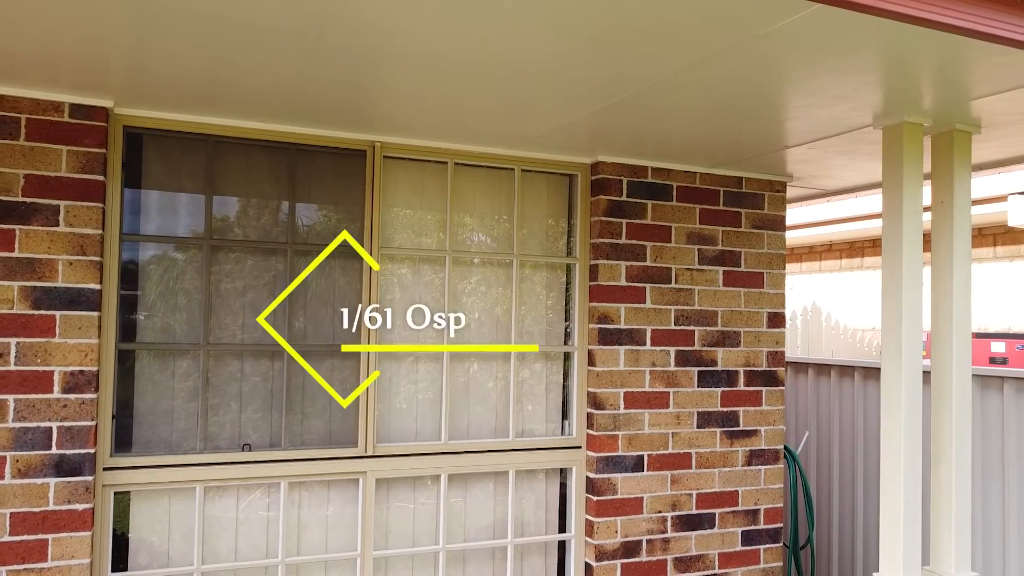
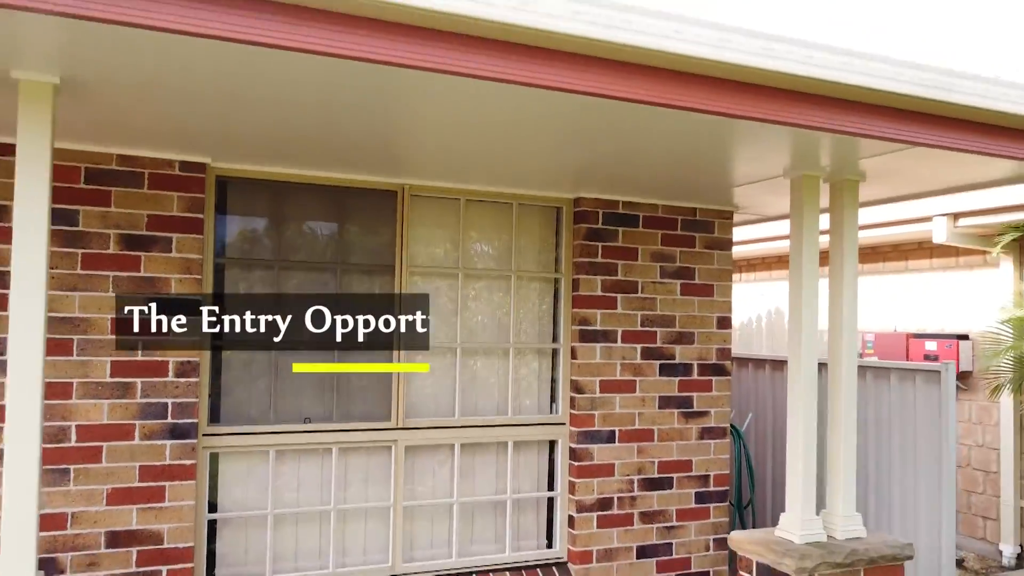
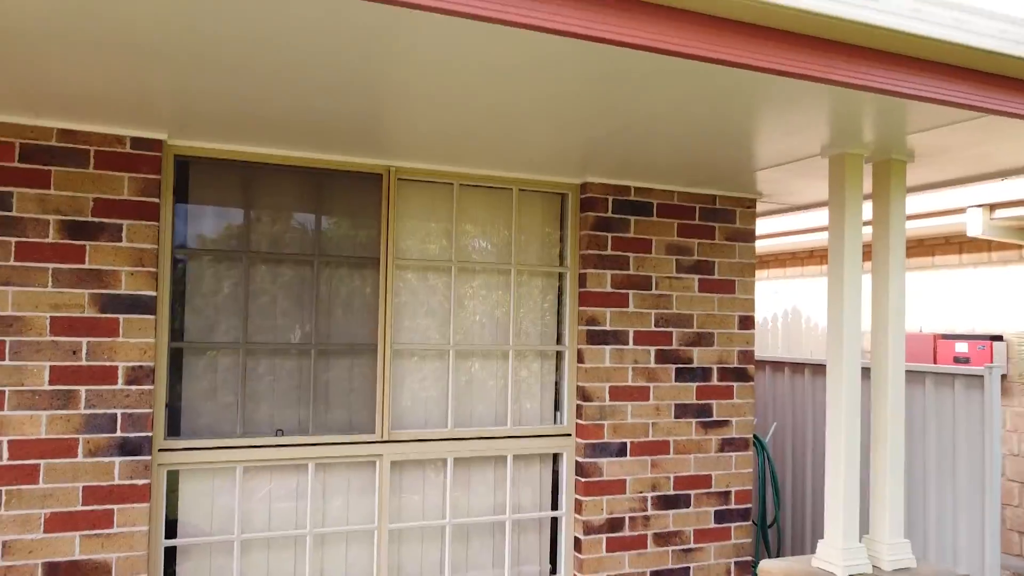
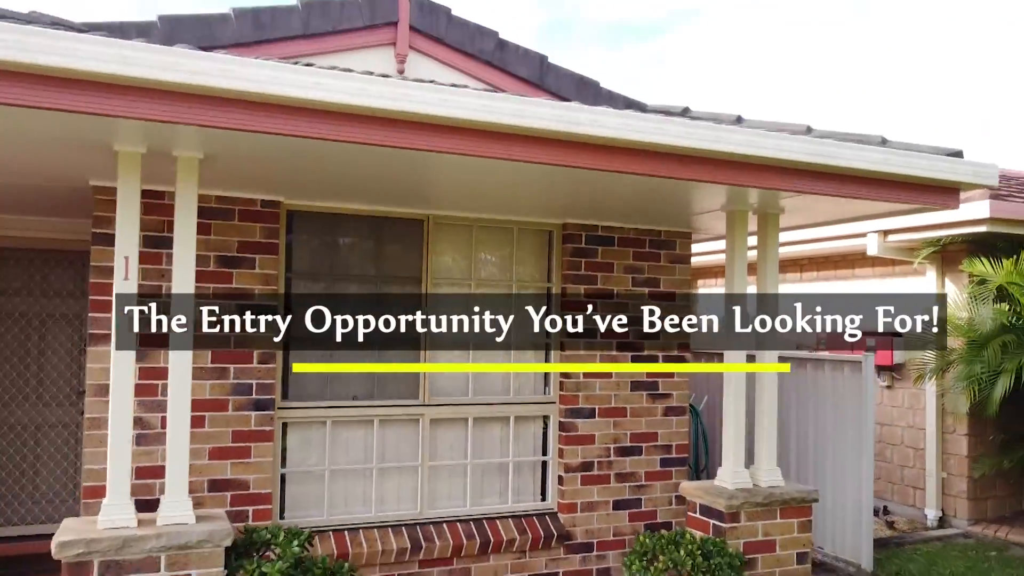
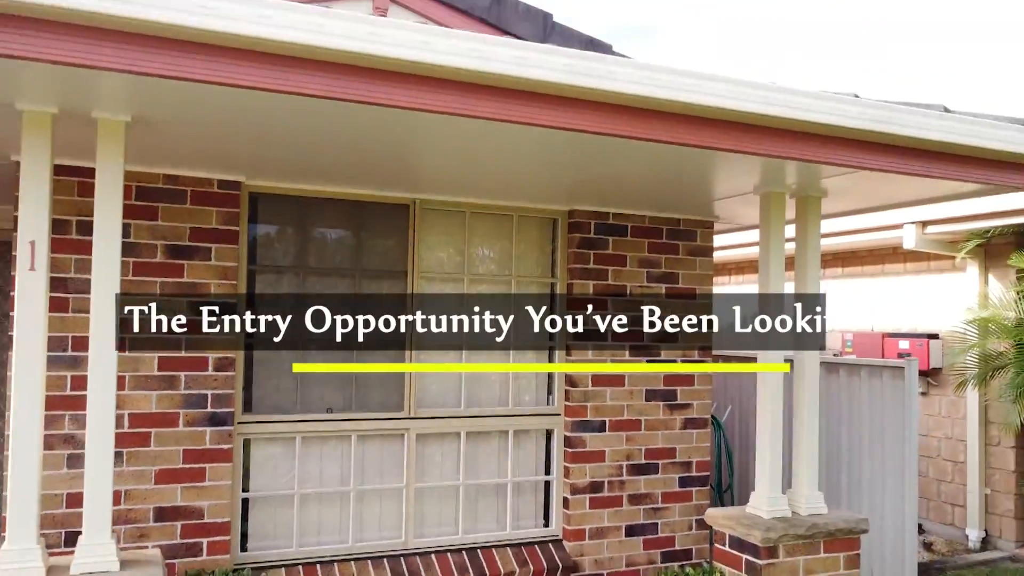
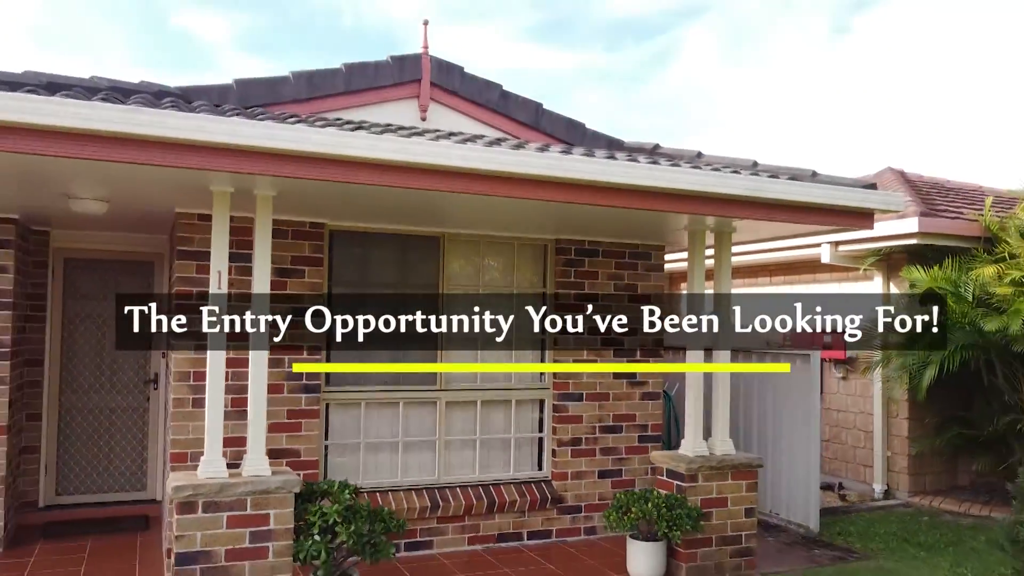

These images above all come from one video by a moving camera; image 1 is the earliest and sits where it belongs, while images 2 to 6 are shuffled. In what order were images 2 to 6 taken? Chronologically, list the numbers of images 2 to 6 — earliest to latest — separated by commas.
3, 2, 5, 4, 6
